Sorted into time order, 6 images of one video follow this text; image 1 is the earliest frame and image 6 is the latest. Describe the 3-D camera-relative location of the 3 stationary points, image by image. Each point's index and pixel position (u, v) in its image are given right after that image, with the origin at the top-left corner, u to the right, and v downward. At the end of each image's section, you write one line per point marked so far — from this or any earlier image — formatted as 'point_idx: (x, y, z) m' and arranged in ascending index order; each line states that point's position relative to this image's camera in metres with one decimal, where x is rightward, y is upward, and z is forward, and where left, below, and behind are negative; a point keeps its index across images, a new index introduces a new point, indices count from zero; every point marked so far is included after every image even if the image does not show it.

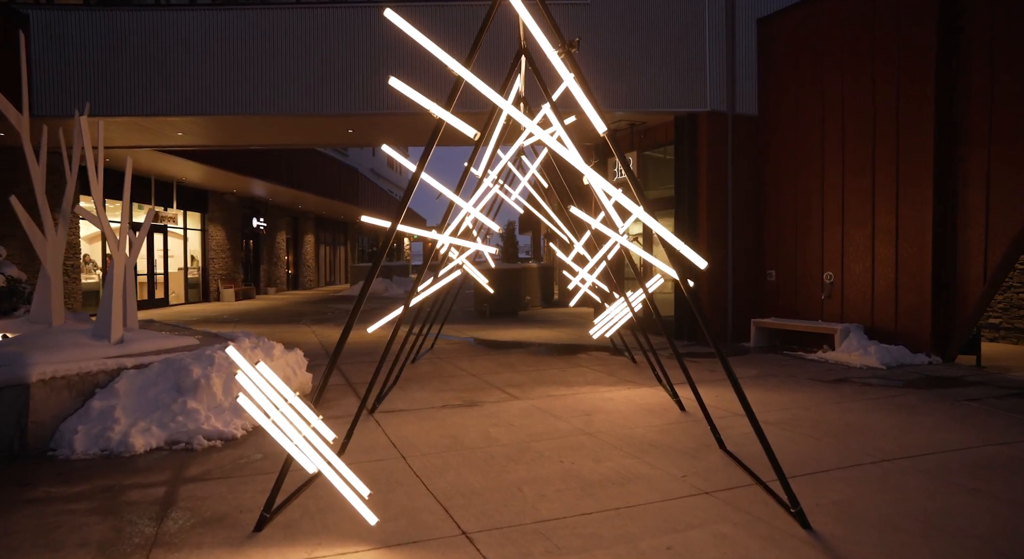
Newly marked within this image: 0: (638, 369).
0: (+1.7, -1.2, +9.1) m
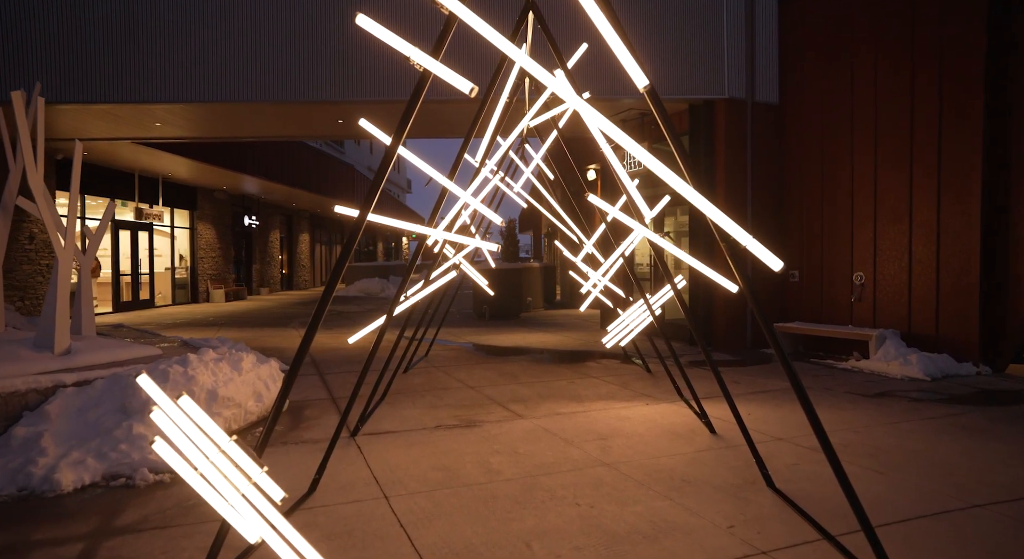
0: (+1.7, -1.3, +8.2) m
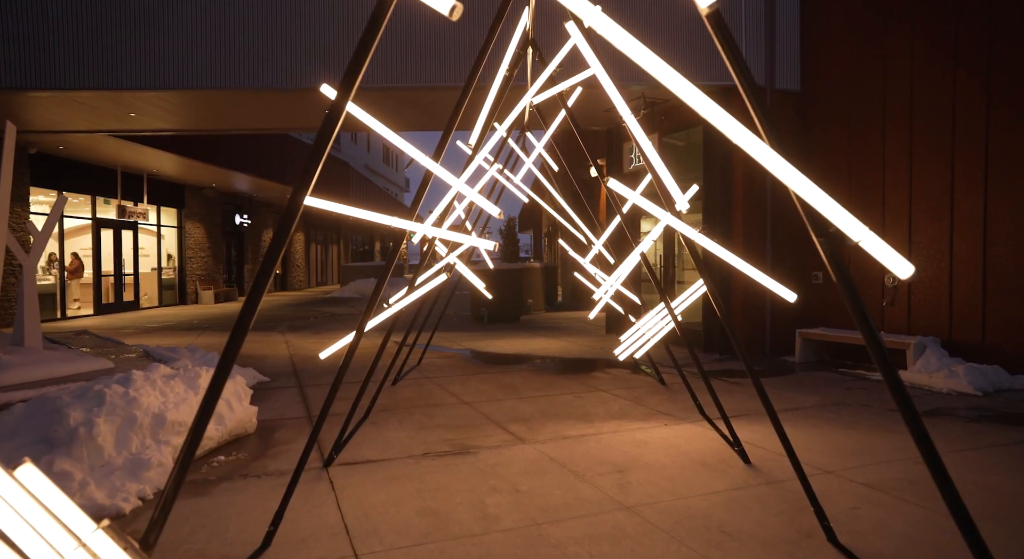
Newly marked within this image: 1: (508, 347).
0: (+1.7, -1.3, +7.4) m
1: (-0.1, -1.2, +11.4) m
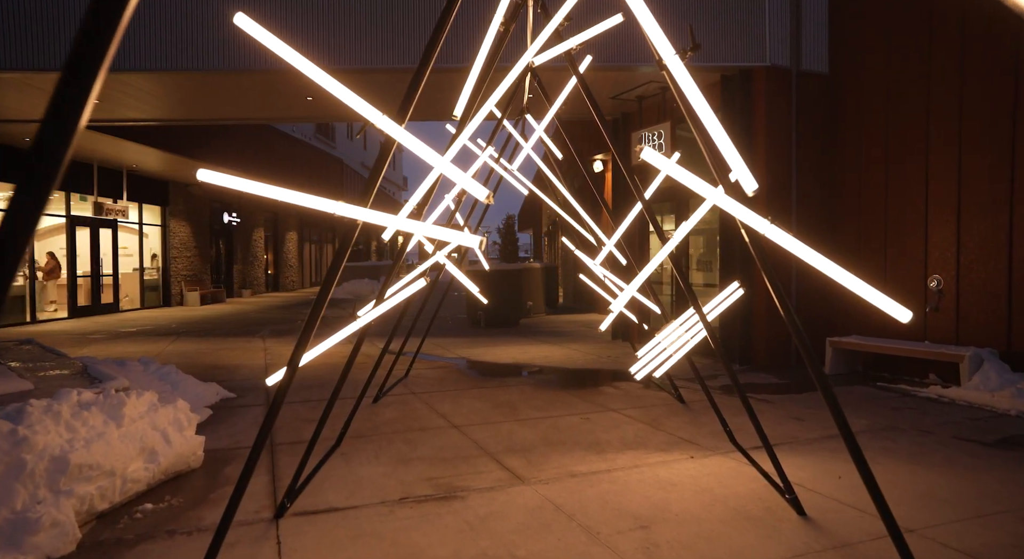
0: (+1.7, -1.3, +6.4) m
1: (-0.1, -1.2, +10.4) m
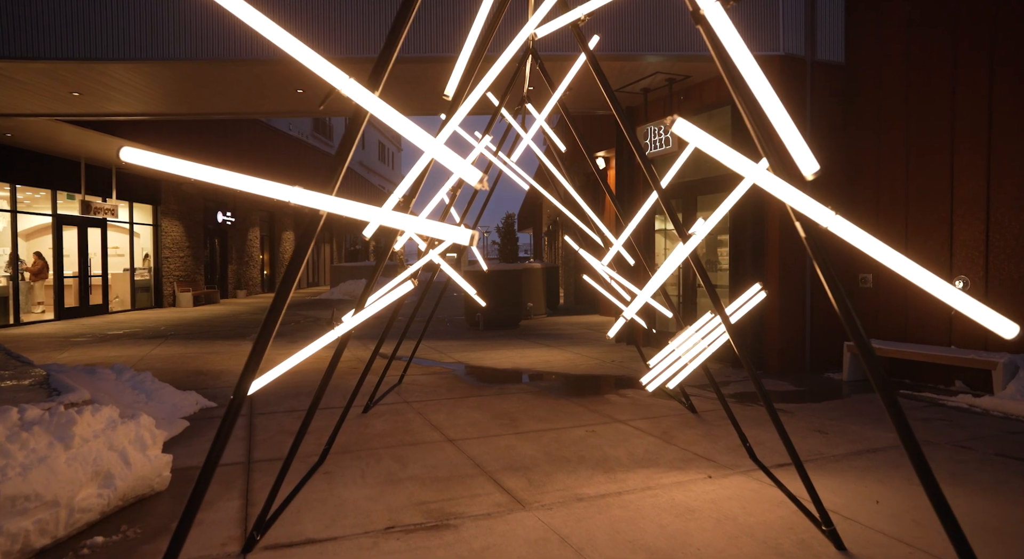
0: (+1.7, -1.3, +5.9) m
1: (-0.1, -1.2, +9.9) m
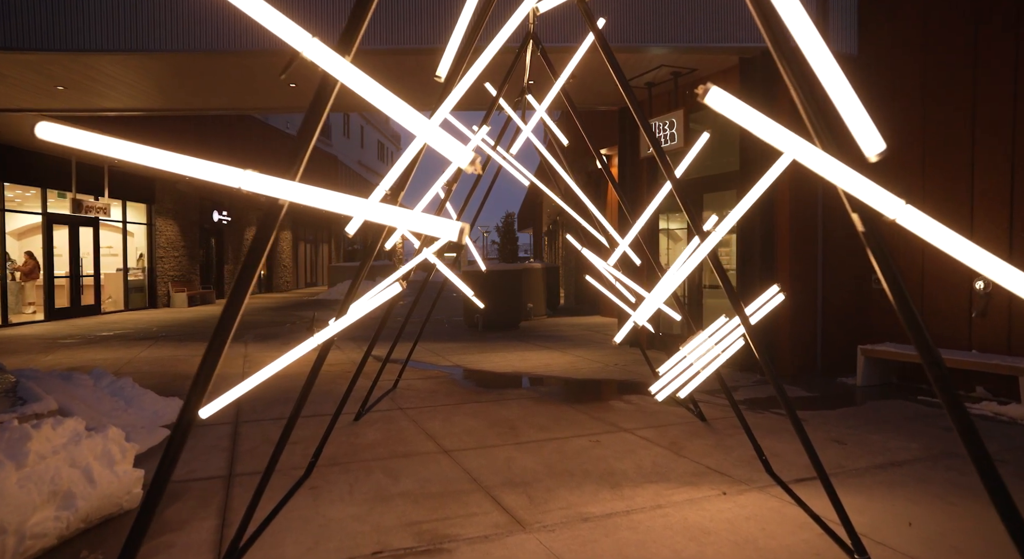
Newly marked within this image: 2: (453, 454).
0: (+1.7, -1.3, +5.5) m
1: (-0.1, -1.2, +9.5) m
2: (-0.5, -1.4, +5.3) m
